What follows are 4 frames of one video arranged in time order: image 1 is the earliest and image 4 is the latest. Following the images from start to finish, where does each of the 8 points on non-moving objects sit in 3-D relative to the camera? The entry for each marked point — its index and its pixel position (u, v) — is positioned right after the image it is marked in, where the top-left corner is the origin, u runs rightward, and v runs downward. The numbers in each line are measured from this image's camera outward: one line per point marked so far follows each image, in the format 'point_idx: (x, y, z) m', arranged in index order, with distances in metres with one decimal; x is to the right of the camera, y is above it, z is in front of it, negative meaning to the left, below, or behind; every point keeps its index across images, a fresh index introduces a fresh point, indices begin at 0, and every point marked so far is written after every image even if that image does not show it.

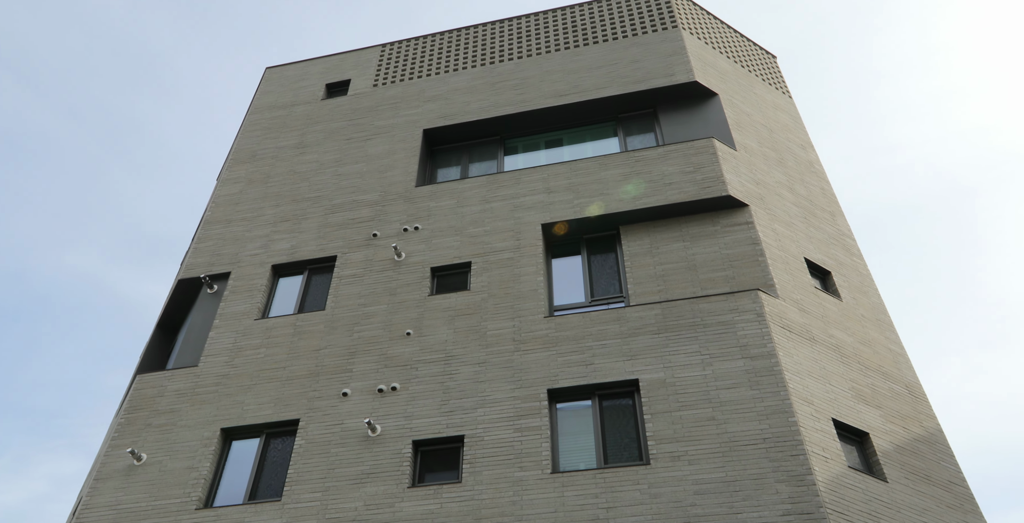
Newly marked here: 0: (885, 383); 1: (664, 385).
0: (+6.5, -2.1, +13.8) m
1: (+2.4, -1.9, +12.6) m
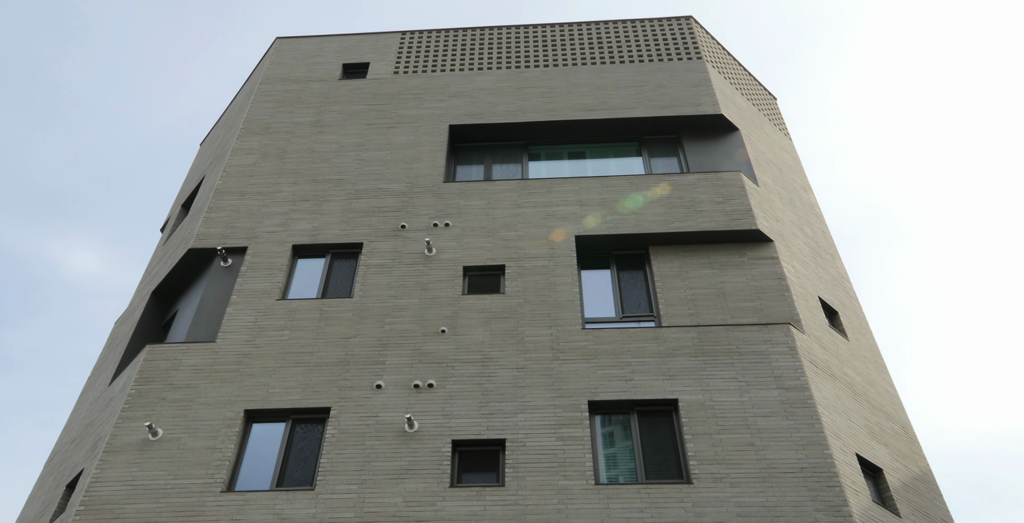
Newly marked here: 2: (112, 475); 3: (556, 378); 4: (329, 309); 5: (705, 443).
0: (+7.0, -3.0, +14.8) m
1: (+3.1, -2.4, +13.1) m
2: (-6.4, -3.4, +12.8) m
3: (+0.8, -2.0, +13.7) m
4: (-3.4, -0.9, +15.0) m
5: (+3.0, -2.9, +12.6) m
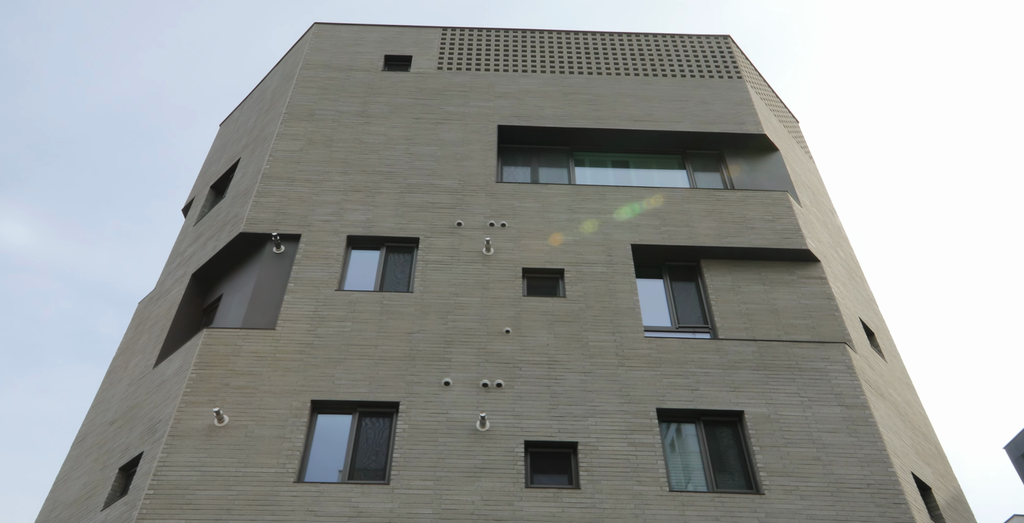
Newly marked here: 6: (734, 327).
0: (+8.0, -3.5, +15.4) m
1: (+4.3, -2.7, +13.4) m
2: (-5.2, -3.1, +12.5) m
3: (+1.9, -2.1, +13.9) m
4: (-2.3, -0.8, +14.9) m
5: (+4.2, -3.1, +13.0) m
6: (+4.2, -1.2, +15.2) m
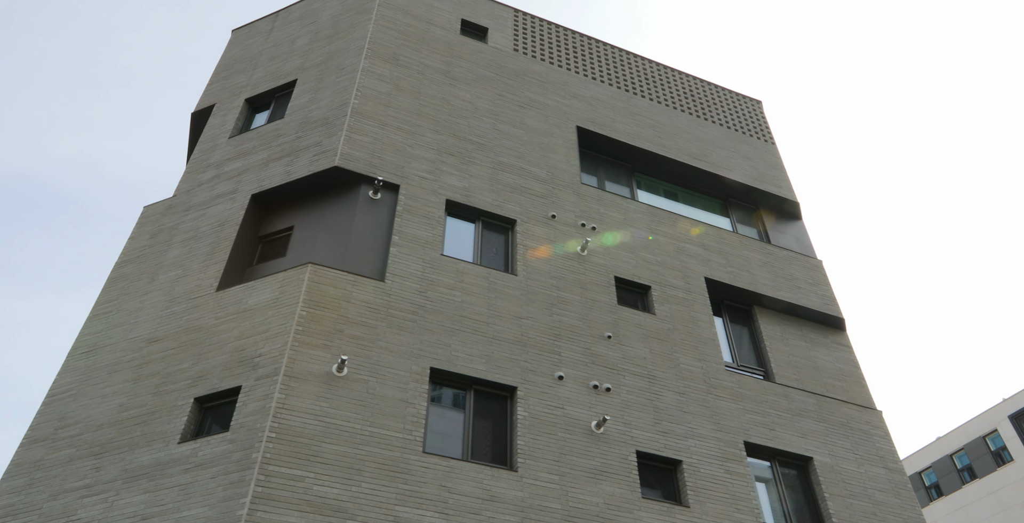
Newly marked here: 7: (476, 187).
0: (+8.6, -5.4, +17.3) m
1: (+5.8, -3.8, +14.6) m
2: (-3.0, -2.0, +11.2) m
3: (+3.6, -2.7, +14.4) m
4: (-0.3, -0.3, +14.4) m
5: (+5.7, -4.2, +14.1) m
6: (+5.6, -2.3, +16.3) m
7: (-0.7, +1.5, +15.8) m
